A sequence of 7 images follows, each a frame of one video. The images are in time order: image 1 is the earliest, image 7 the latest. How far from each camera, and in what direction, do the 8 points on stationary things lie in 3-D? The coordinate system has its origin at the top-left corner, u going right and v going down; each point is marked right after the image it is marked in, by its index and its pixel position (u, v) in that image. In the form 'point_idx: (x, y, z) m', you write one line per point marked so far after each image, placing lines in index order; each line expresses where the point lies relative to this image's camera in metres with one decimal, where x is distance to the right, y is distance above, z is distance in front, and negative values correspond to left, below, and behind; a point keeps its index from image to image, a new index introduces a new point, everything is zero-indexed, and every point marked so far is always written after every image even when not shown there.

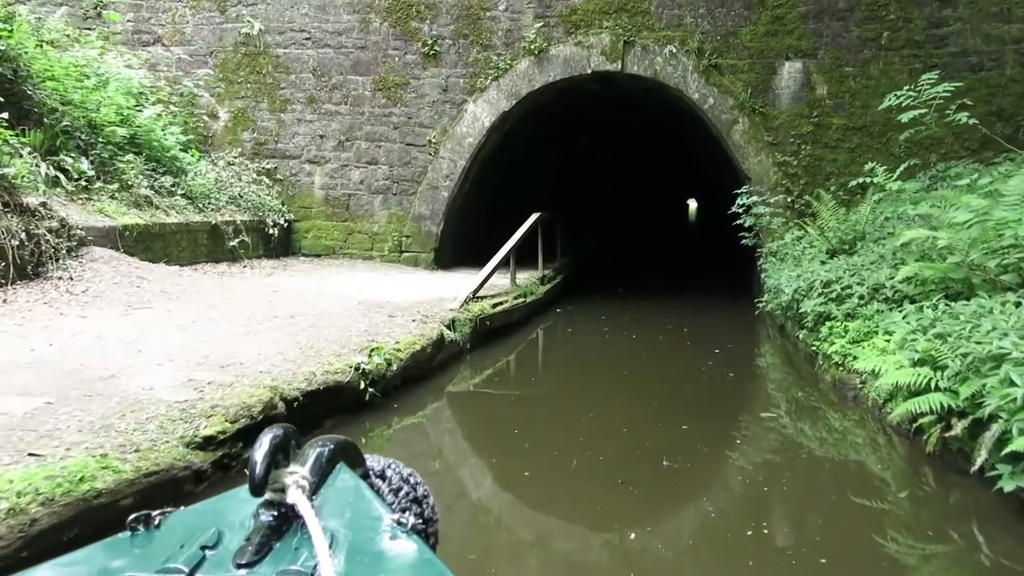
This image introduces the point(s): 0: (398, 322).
0: (-0.6, -0.2, +5.4) m
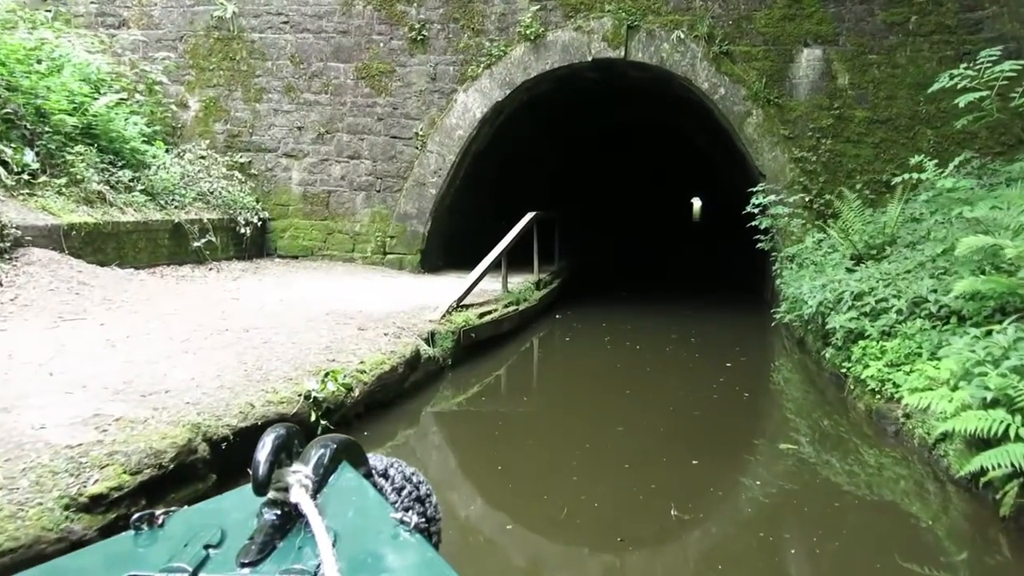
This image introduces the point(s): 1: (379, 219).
0: (-0.6, -0.2, +4.8) m
1: (-1.0, +0.5, +8.1) m
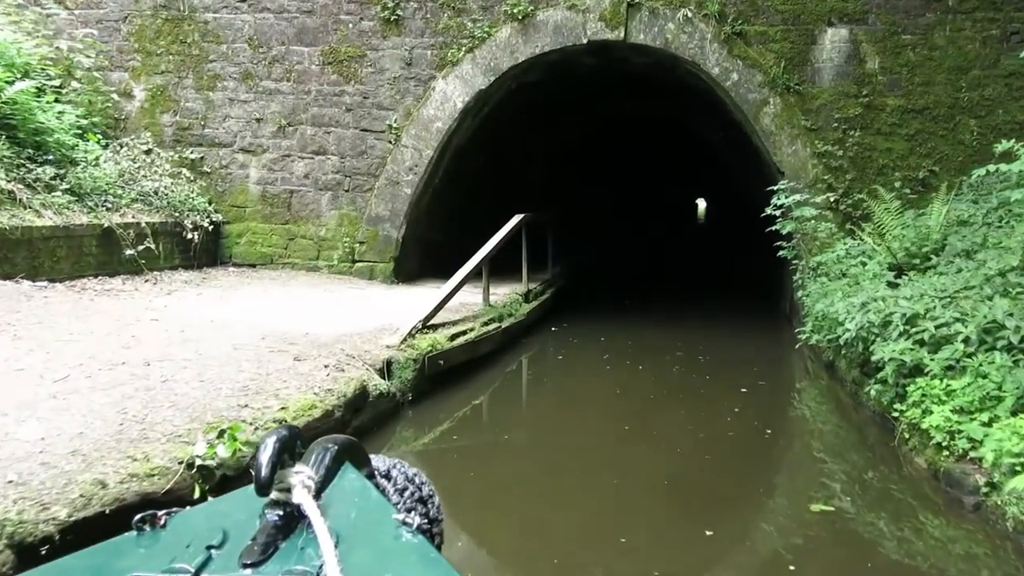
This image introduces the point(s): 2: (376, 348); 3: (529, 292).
0: (-0.7, -0.3, +3.9) m
1: (-1.1, +0.4, +7.2) m
2: (-0.5, -0.2, +4.5) m
3: (+0.1, 0.0, +7.6) m
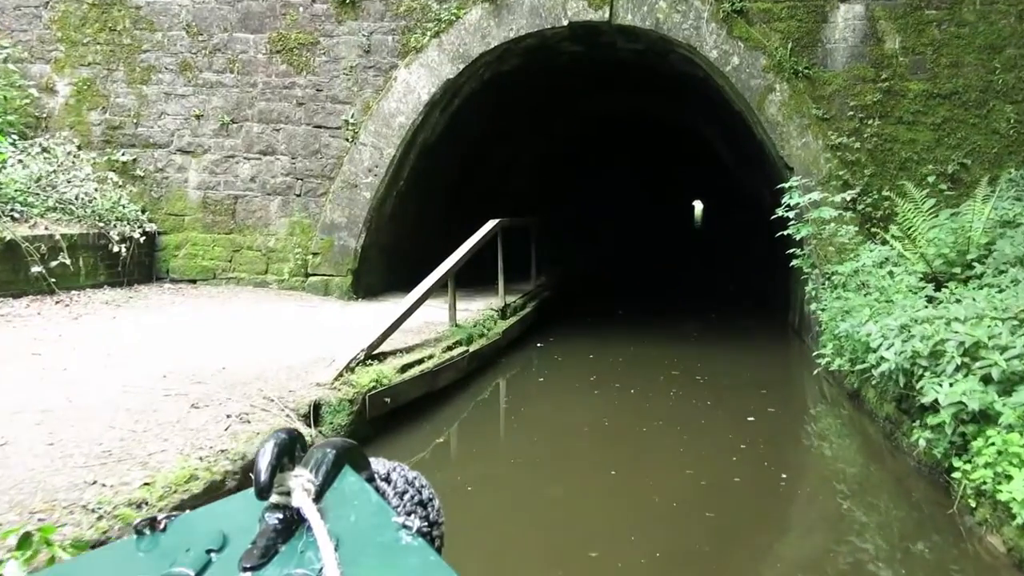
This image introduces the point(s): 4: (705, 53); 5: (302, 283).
0: (-0.9, -0.4, +3.0) m
1: (-1.2, +0.3, +6.4) m
2: (-0.7, -0.3, +3.6) m
3: (0.0, -0.1, +6.8) m
4: (+1.0, +1.3, +6.0) m
5: (-1.2, 0.0, +6.4) m
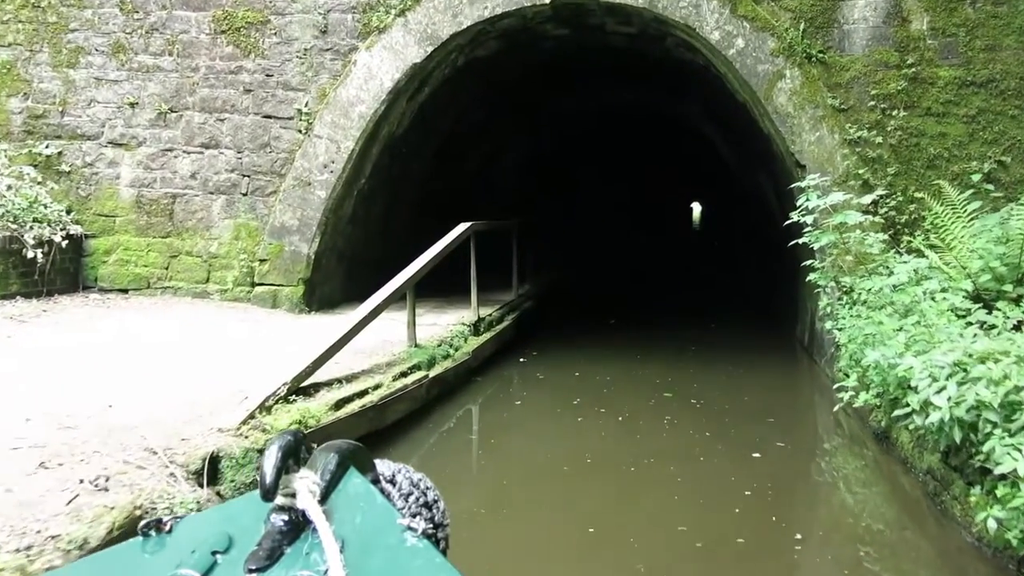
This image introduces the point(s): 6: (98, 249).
0: (-1.0, -0.4, +2.3) m
1: (-1.4, +0.3, +5.7) m
2: (-0.8, -0.4, +2.9) m
3: (-0.2, -0.2, +6.1) m
4: (+0.9, +1.2, +5.2) m
5: (-1.3, 0.0, +5.7) m
6: (-2.1, +0.2, +5.8) m
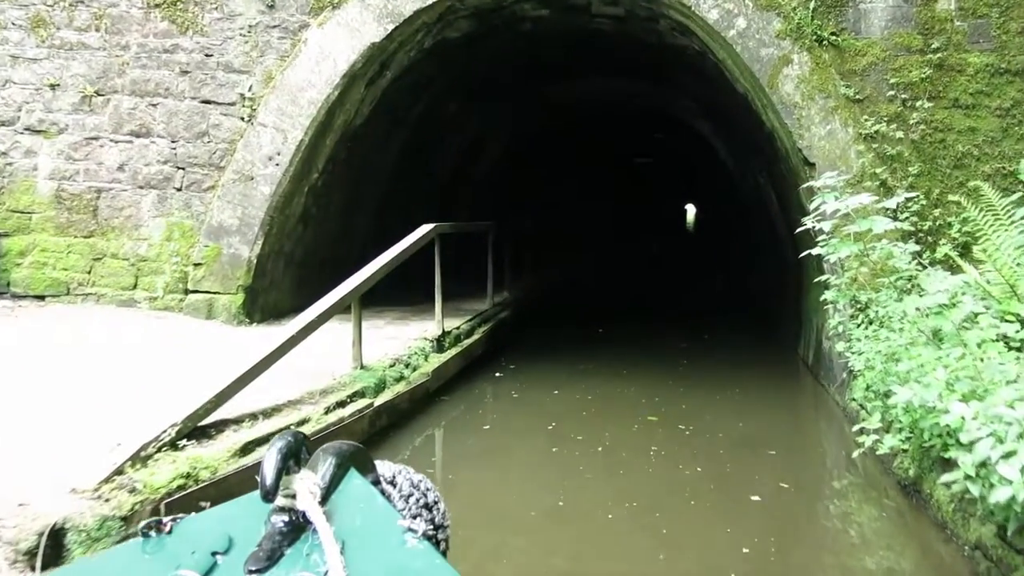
0: (-1.1, -0.5, +1.6) m
1: (-1.5, +0.2, +5.0) m
2: (-0.9, -0.4, +2.2) m
3: (-0.3, -0.2, +5.4) m
4: (+0.8, +1.1, +4.6) m
5: (-1.5, -0.1, +5.0) m
6: (-2.3, +0.2, +5.1) m
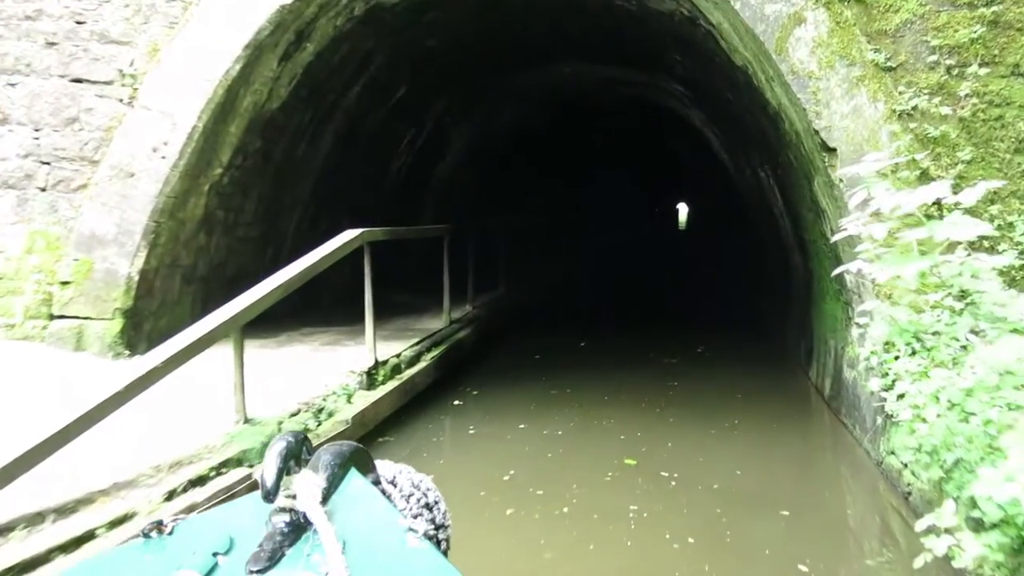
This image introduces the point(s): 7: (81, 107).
0: (-1.3, -0.5, +0.7) m
1: (-1.7, +0.2, +4.0) m
2: (-1.1, -0.5, +1.3) m
3: (-0.5, -0.3, +4.5) m
4: (+0.6, +1.1, +3.6) m
5: (-1.7, -0.1, +4.0) m
6: (-2.5, +0.1, +4.1) m
7: (-1.6, +0.7, +4.0) m
